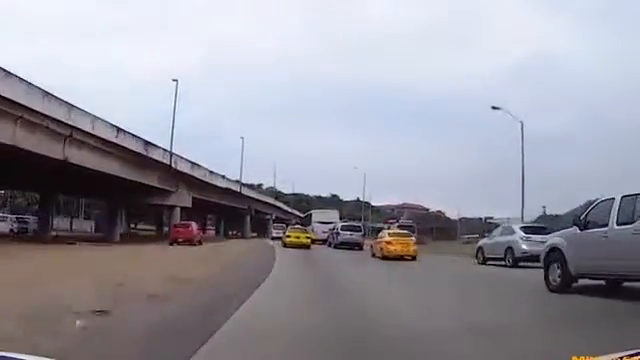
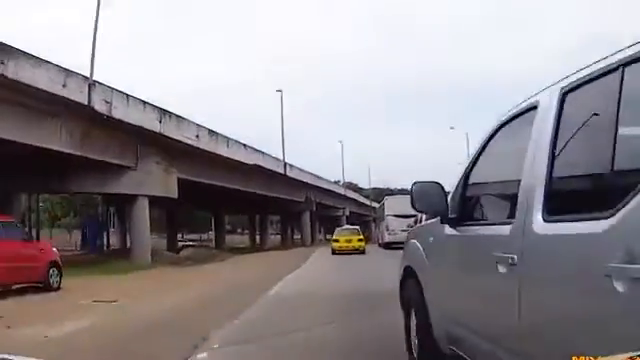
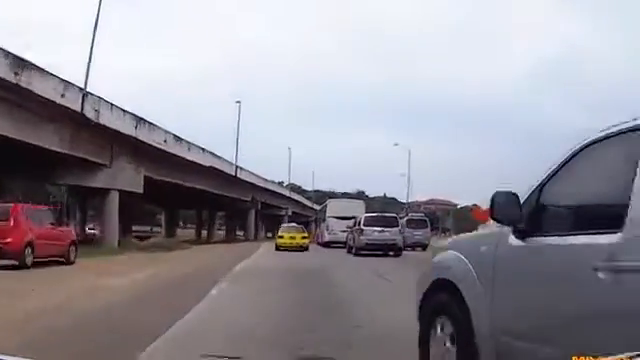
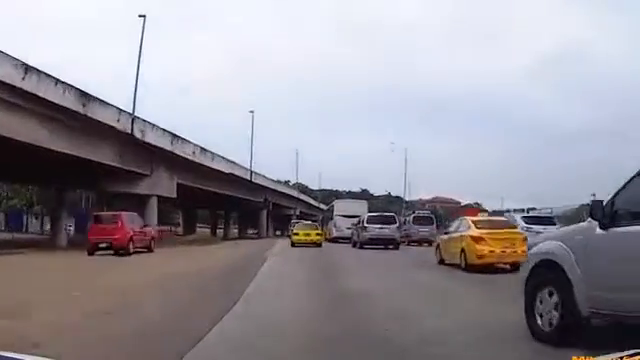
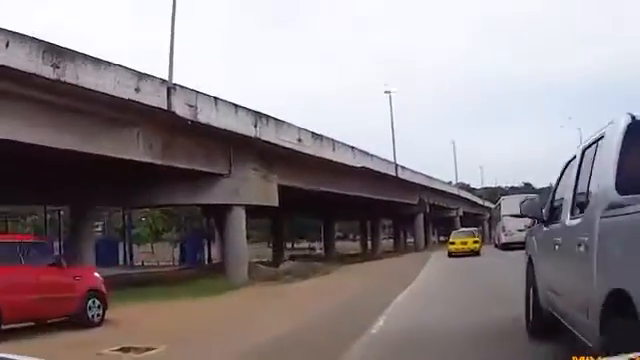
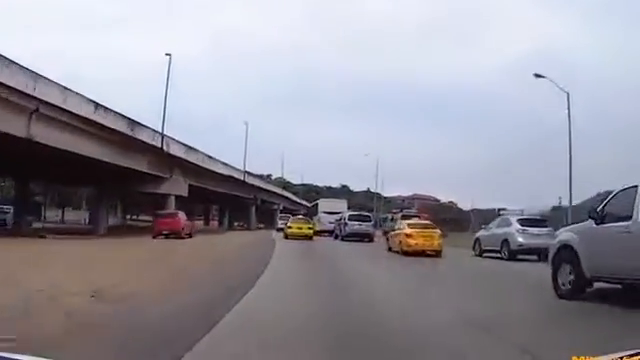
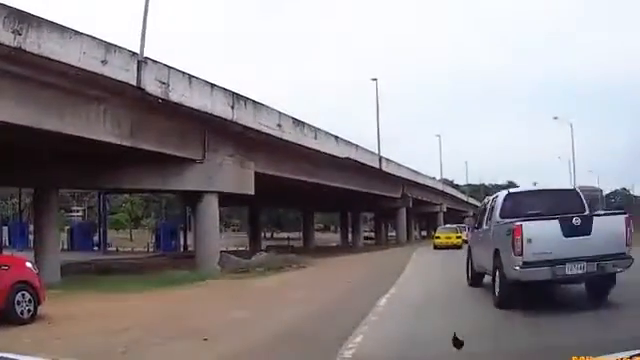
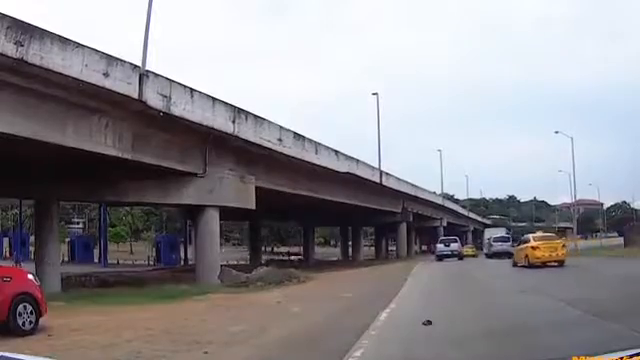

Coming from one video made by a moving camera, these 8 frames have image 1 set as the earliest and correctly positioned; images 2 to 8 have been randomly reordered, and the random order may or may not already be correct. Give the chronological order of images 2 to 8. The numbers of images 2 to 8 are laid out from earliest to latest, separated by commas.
6, 4, 3, 2, 5, 7, 8
